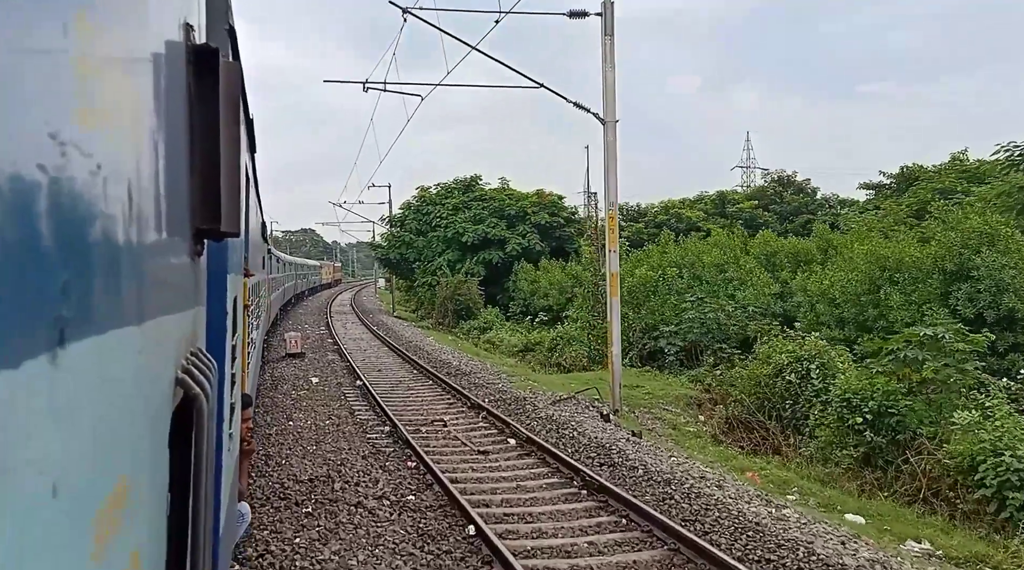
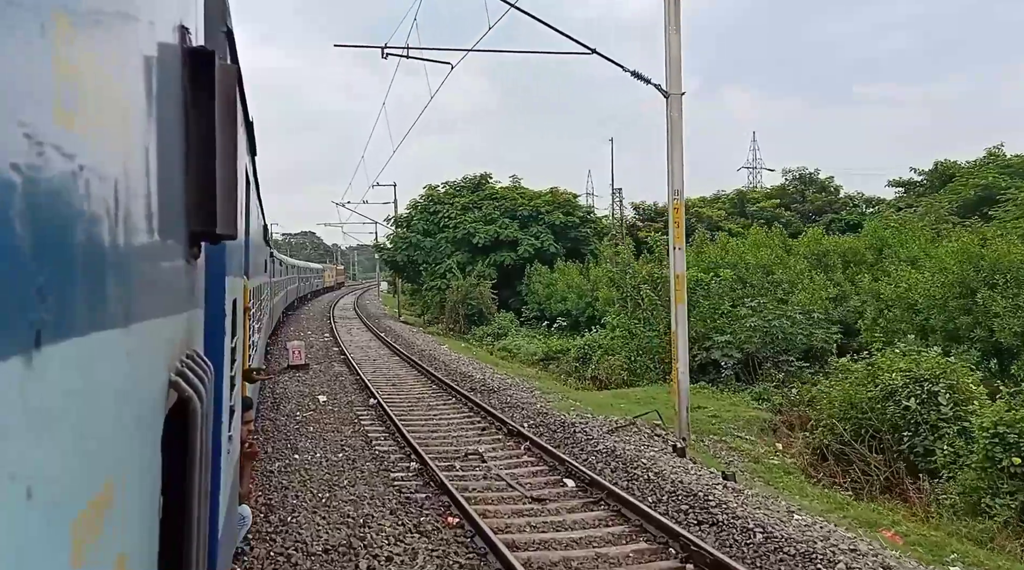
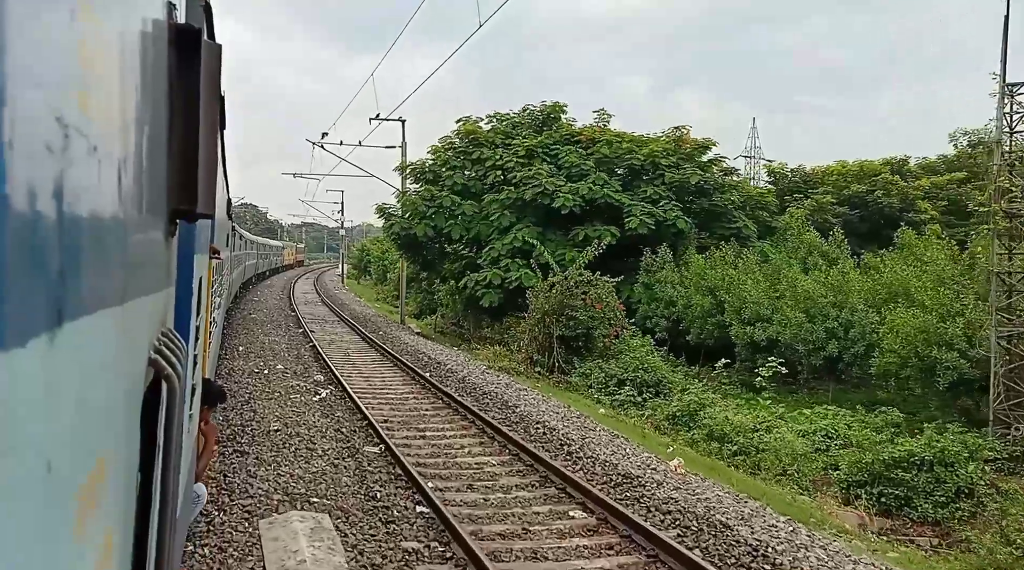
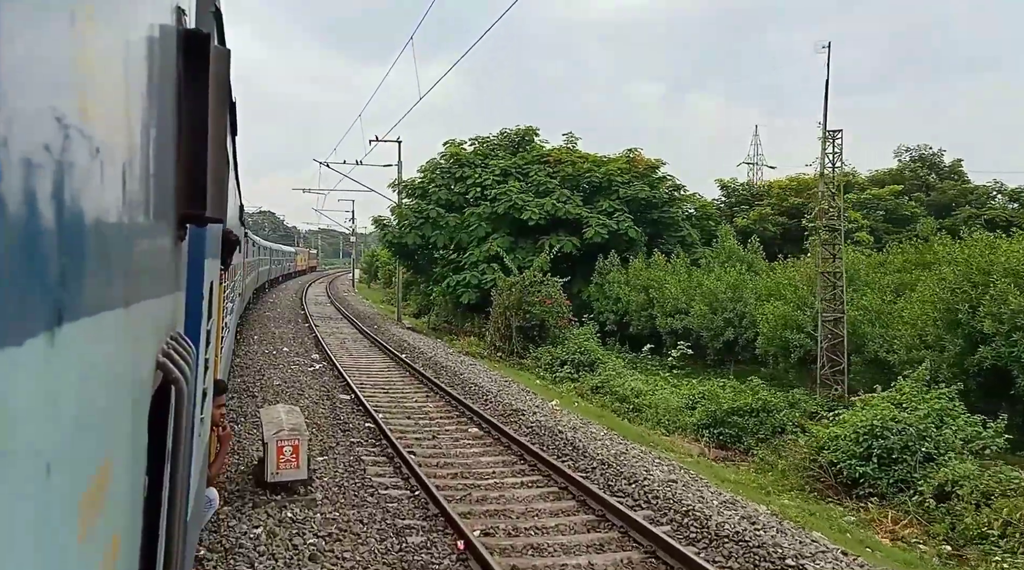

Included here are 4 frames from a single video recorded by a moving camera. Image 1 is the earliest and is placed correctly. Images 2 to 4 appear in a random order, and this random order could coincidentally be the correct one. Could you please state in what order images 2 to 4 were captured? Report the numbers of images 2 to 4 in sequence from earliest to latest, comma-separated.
2, 4, 3
